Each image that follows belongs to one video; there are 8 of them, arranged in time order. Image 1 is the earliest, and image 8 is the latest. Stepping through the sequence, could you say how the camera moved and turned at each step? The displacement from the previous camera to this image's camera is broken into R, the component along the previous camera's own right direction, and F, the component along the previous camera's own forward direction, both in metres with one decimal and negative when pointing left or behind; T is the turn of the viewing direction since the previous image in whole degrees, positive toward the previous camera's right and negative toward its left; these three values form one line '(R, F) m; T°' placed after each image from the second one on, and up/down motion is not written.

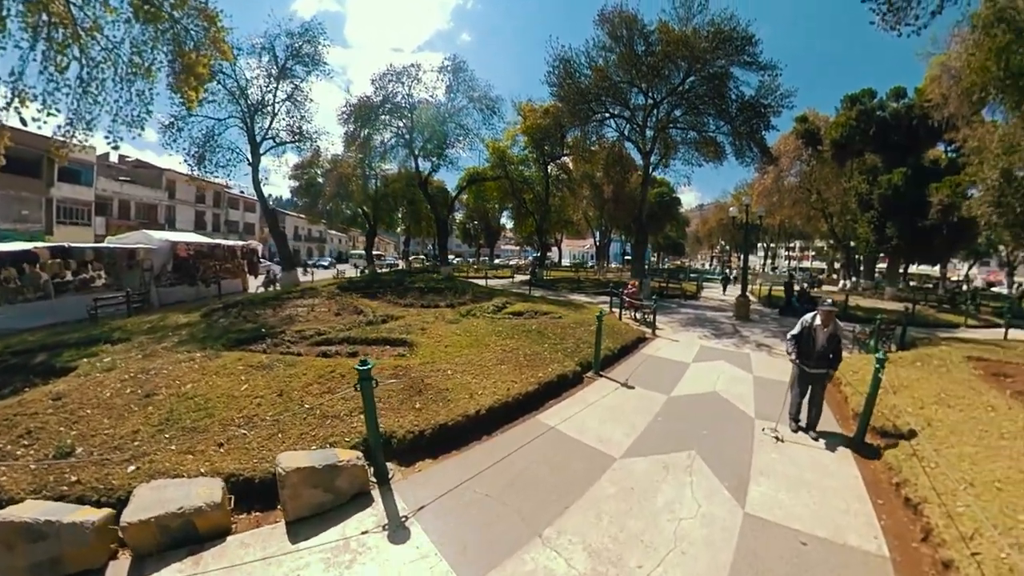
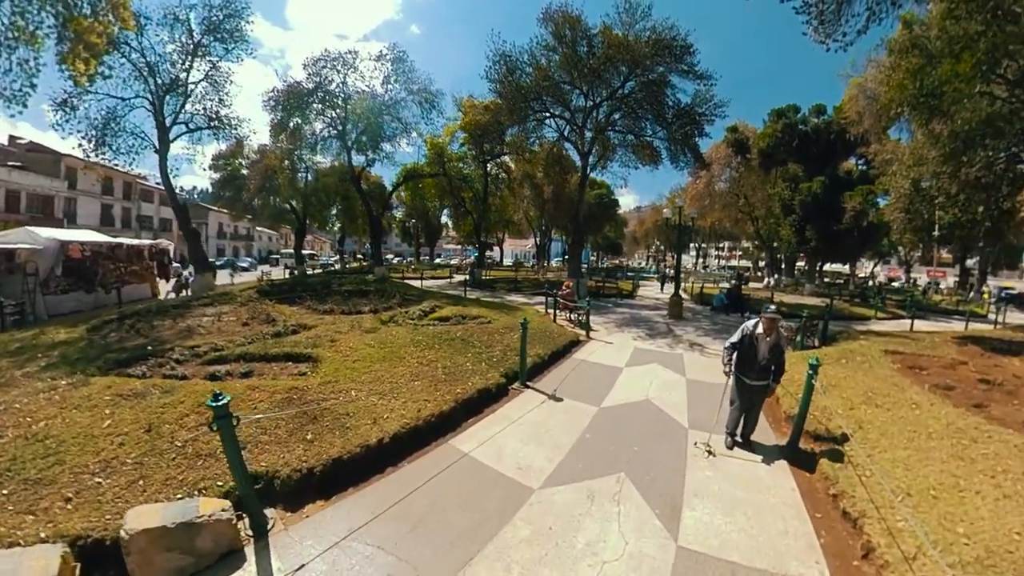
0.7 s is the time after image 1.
(+0.4, +0.7) m; +7°
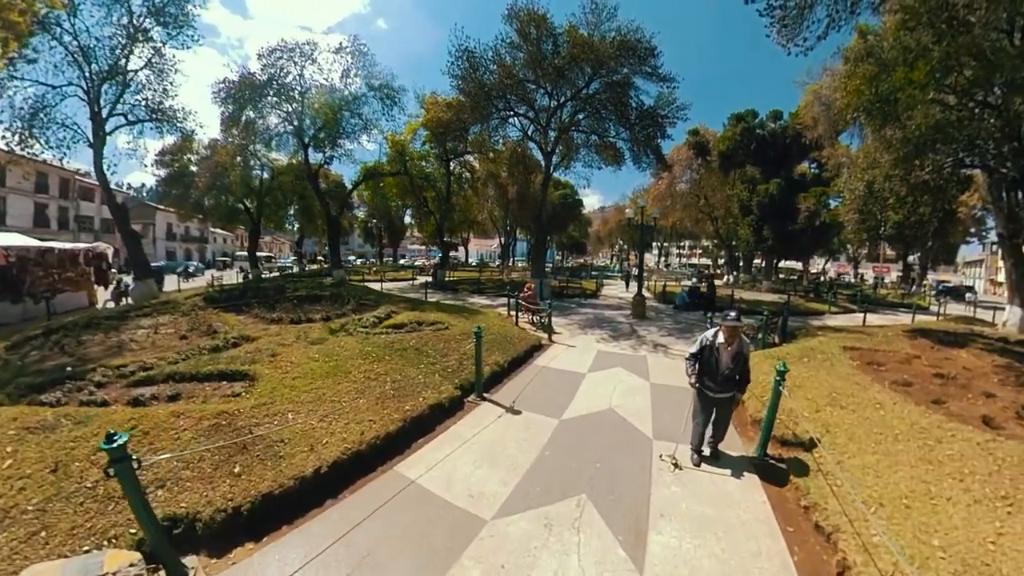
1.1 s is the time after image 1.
(+0.2, +0.4) m; +4°
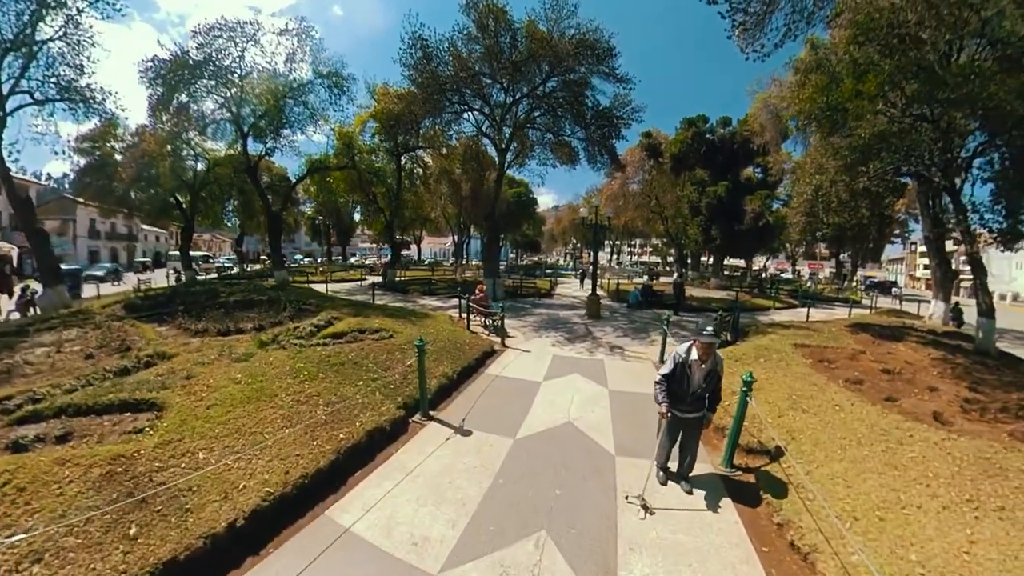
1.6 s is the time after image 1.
(0.0, +0.5) m; +6°
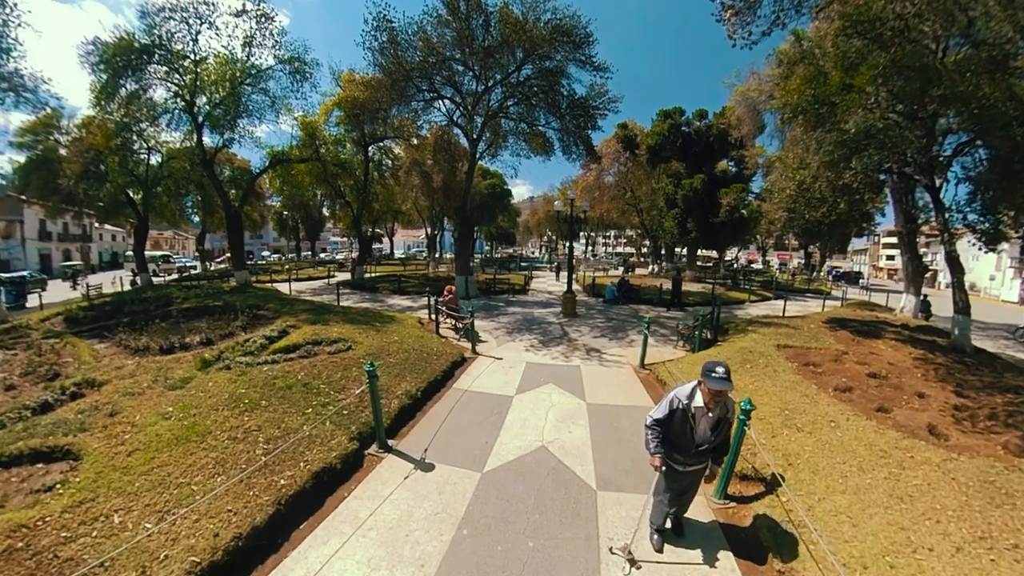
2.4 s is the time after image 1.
(+0.1, +0.6) m; +3°
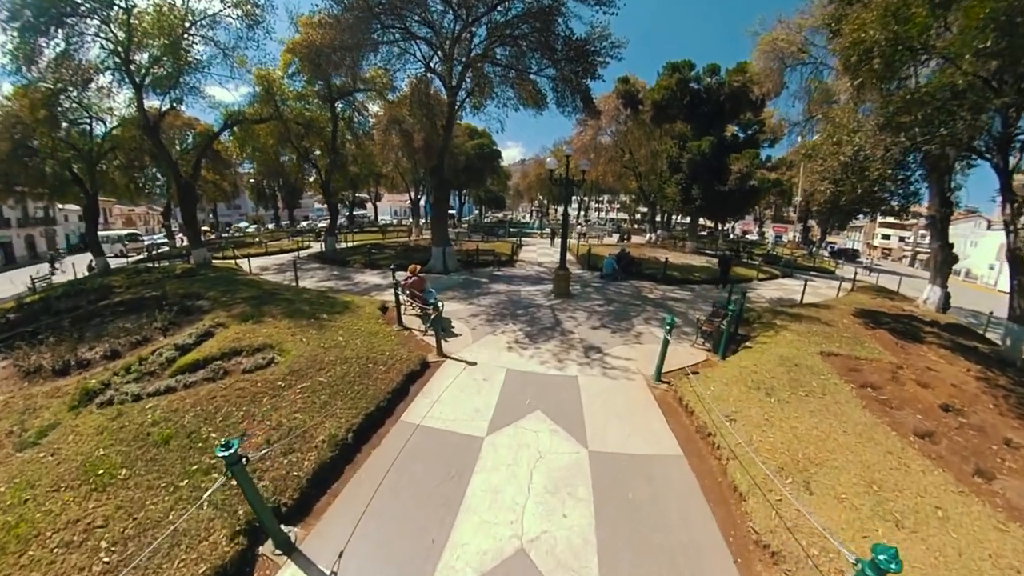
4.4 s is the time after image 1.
(+0.2, +1.8) m; +1°
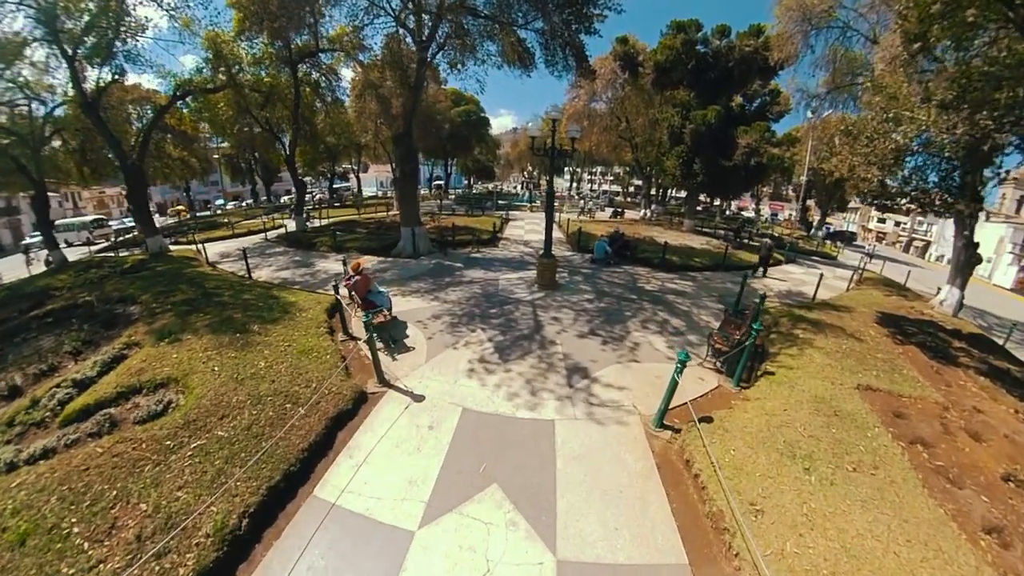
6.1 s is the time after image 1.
(+0.5, +1.5) m; 0°
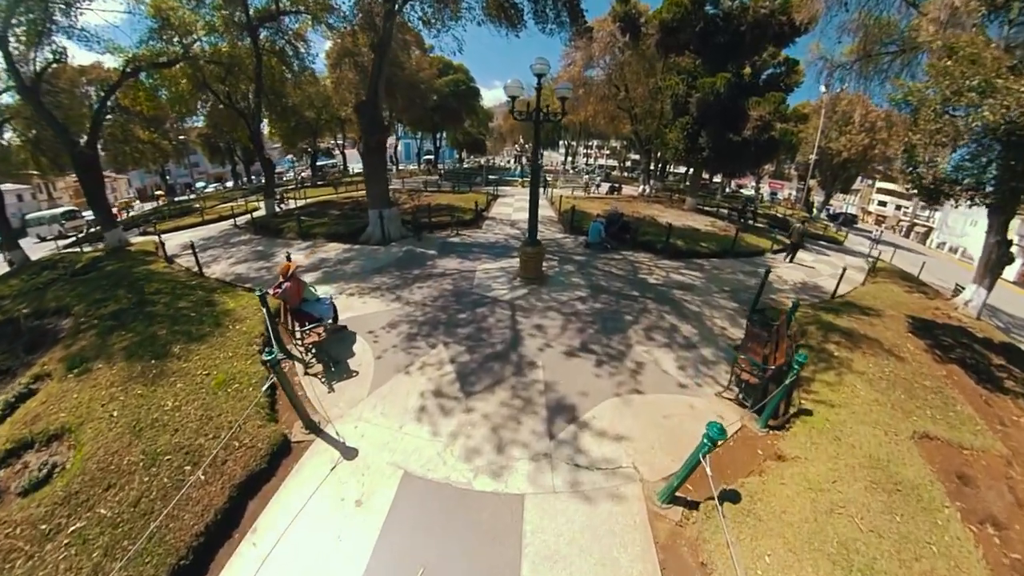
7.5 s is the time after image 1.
(+0.4, +1.3) m; -1°
